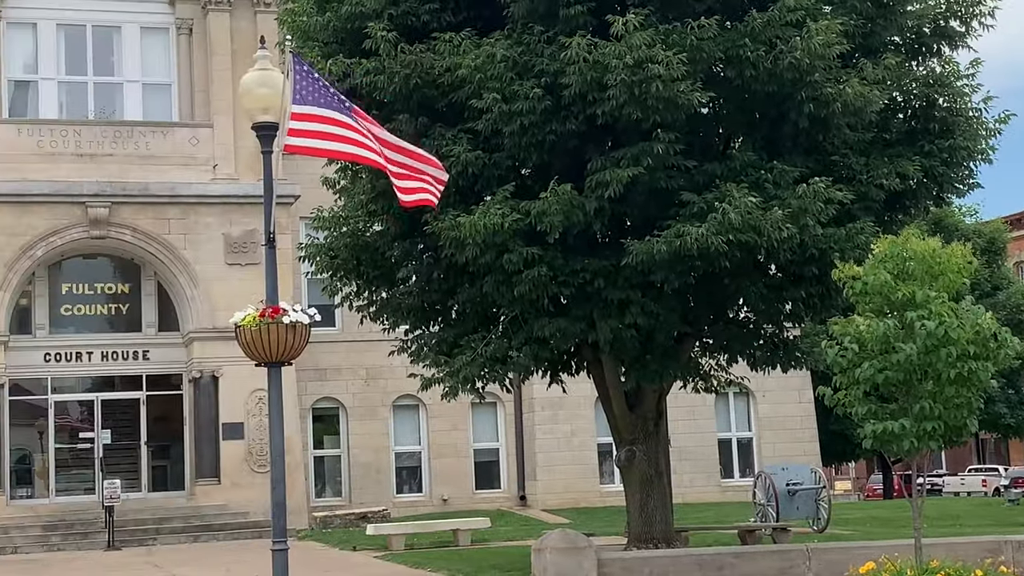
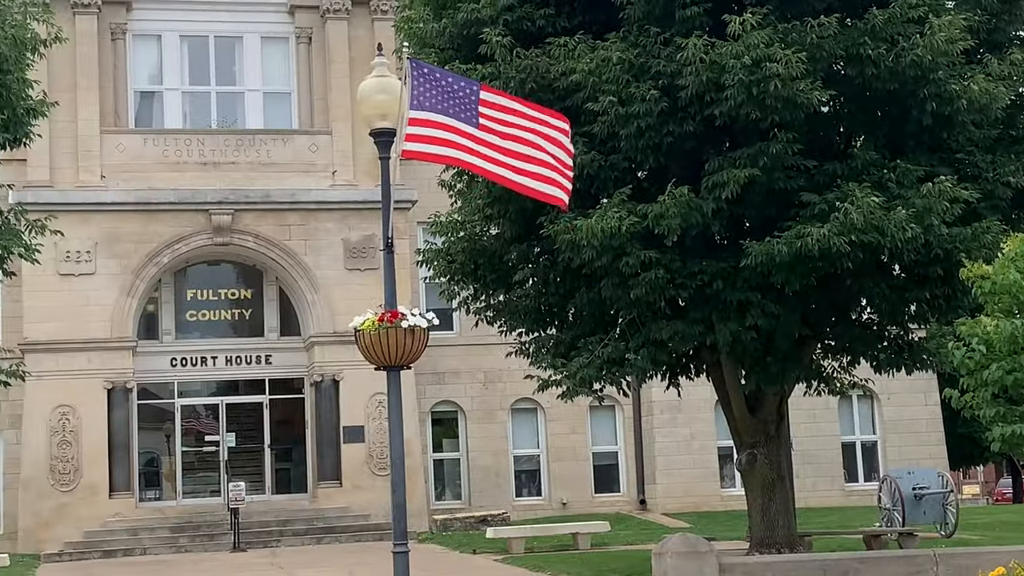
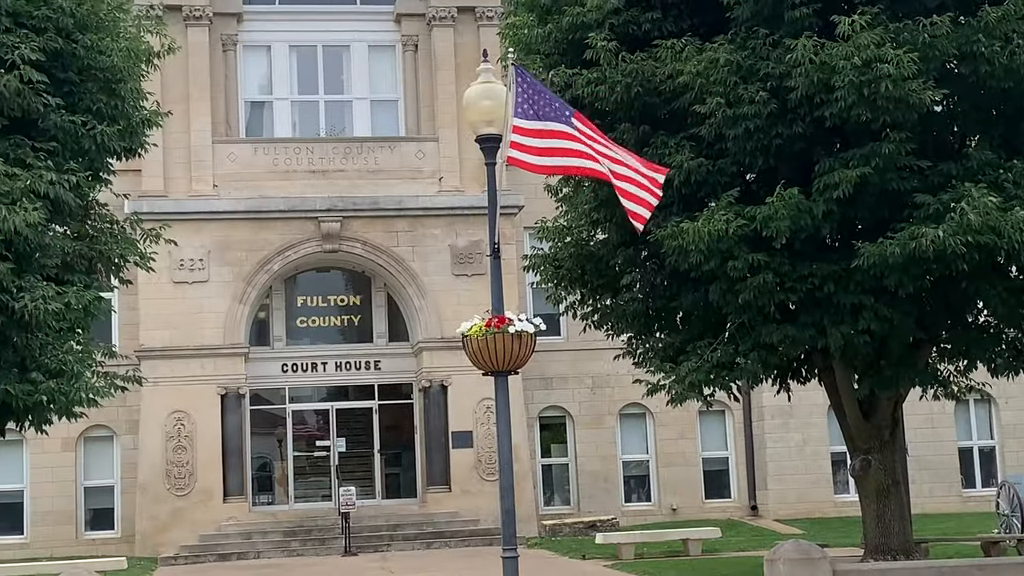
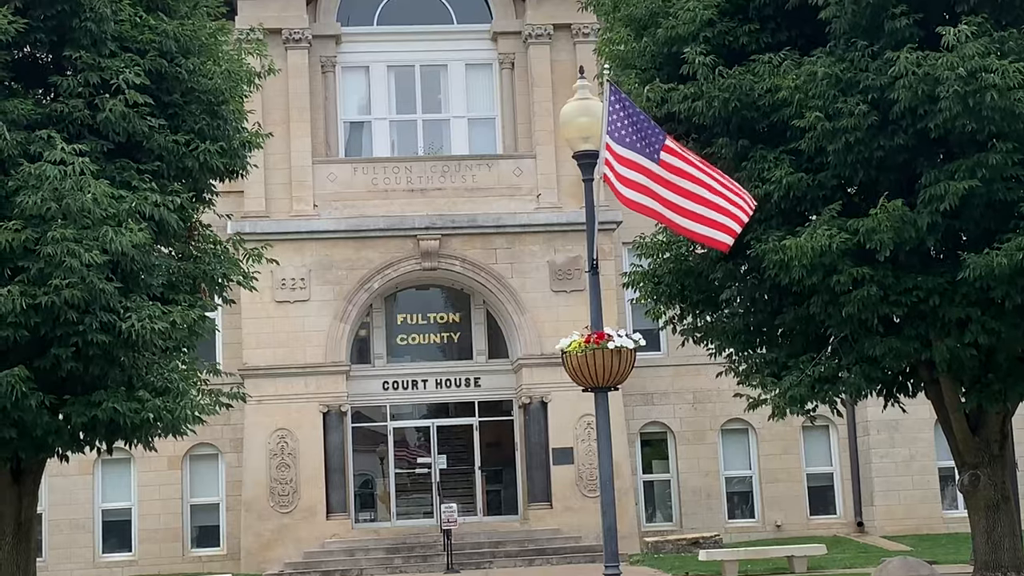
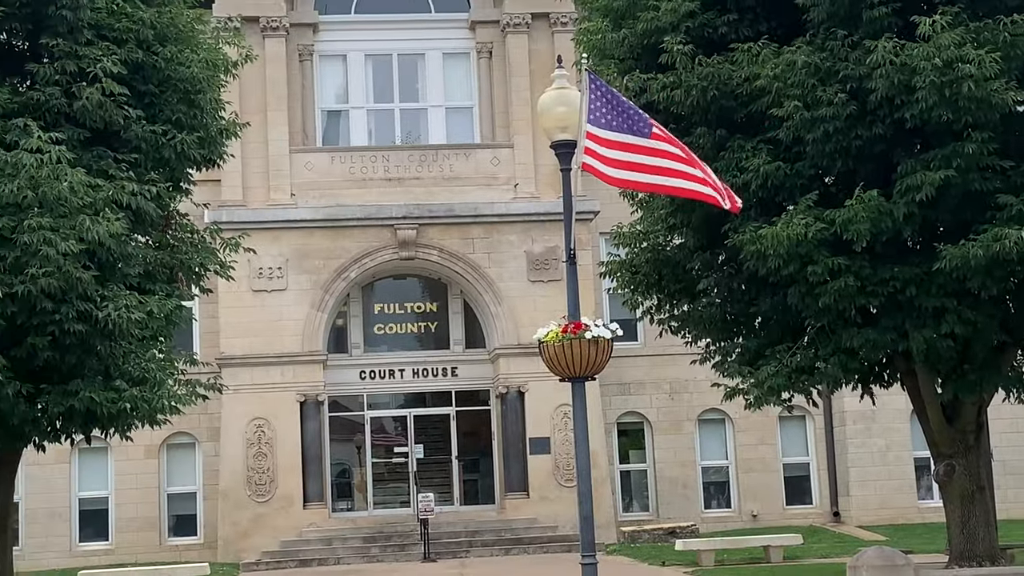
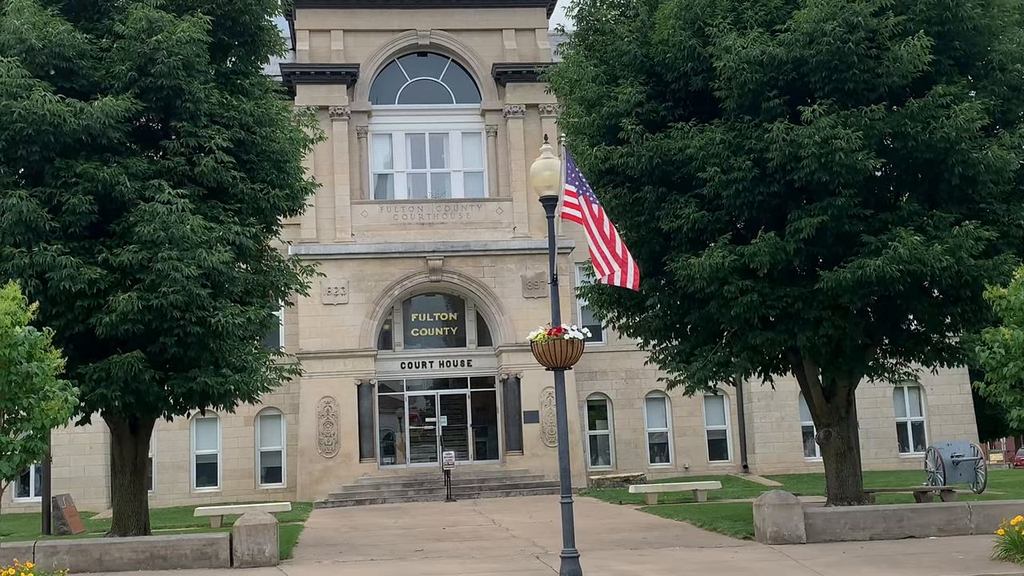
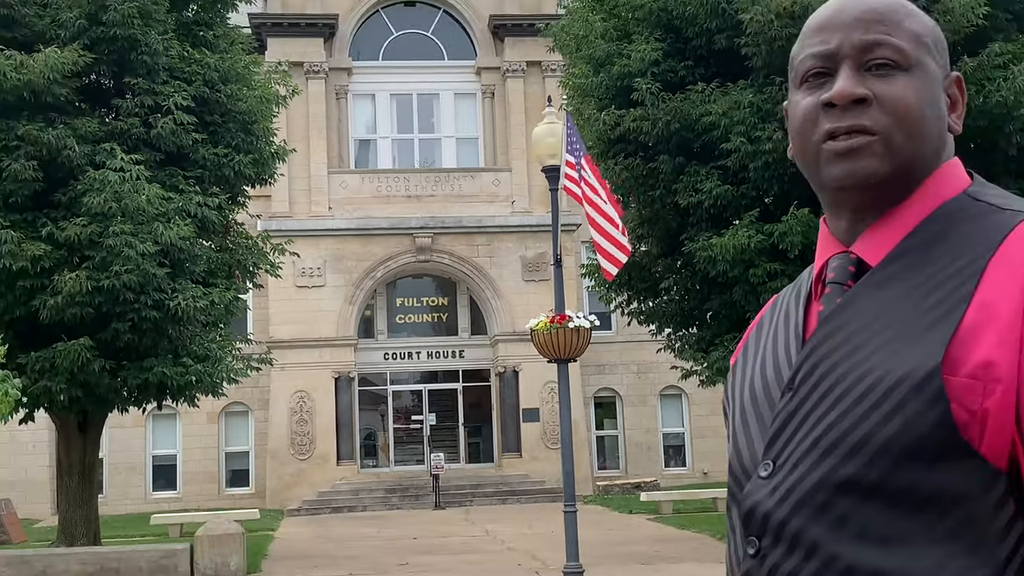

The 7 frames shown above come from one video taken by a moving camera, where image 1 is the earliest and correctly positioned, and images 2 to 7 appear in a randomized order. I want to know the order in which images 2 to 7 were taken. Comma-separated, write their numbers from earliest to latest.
2, 3, 5, 4, 7, 6
